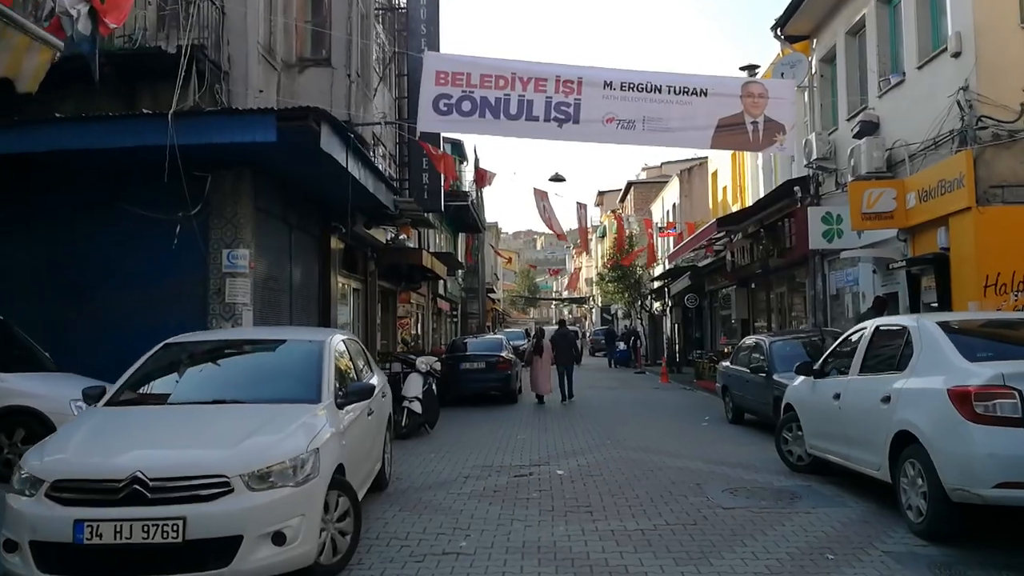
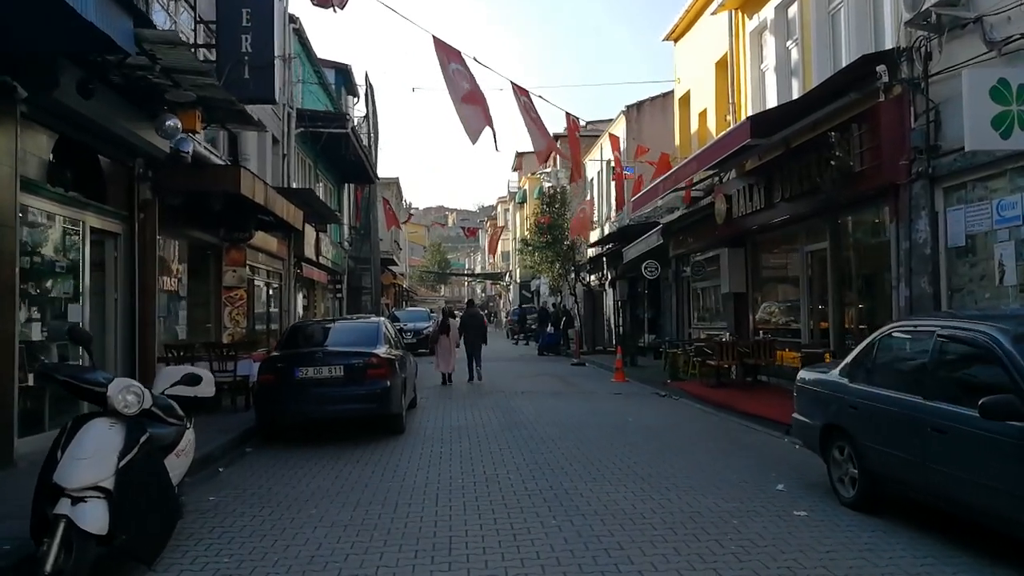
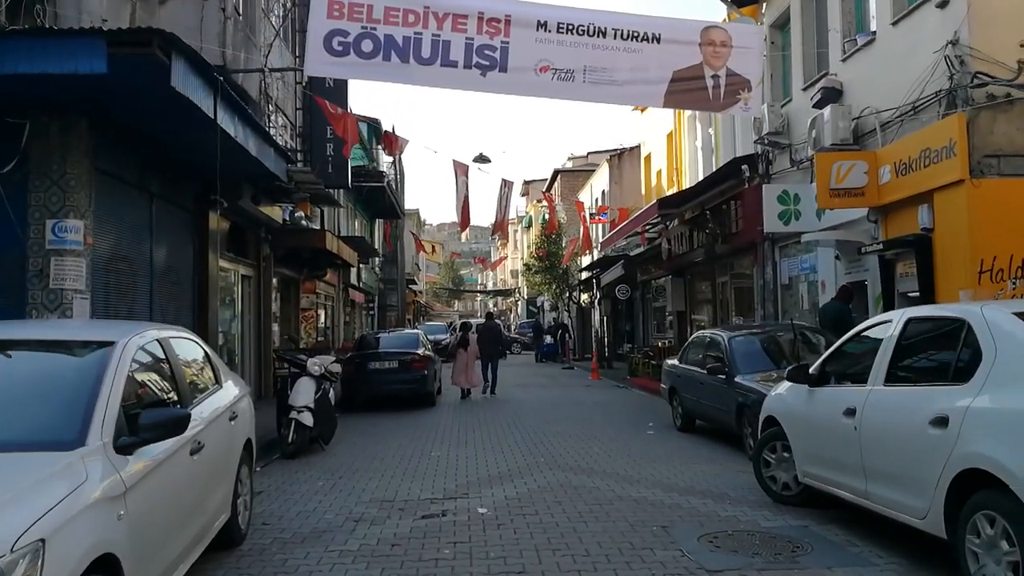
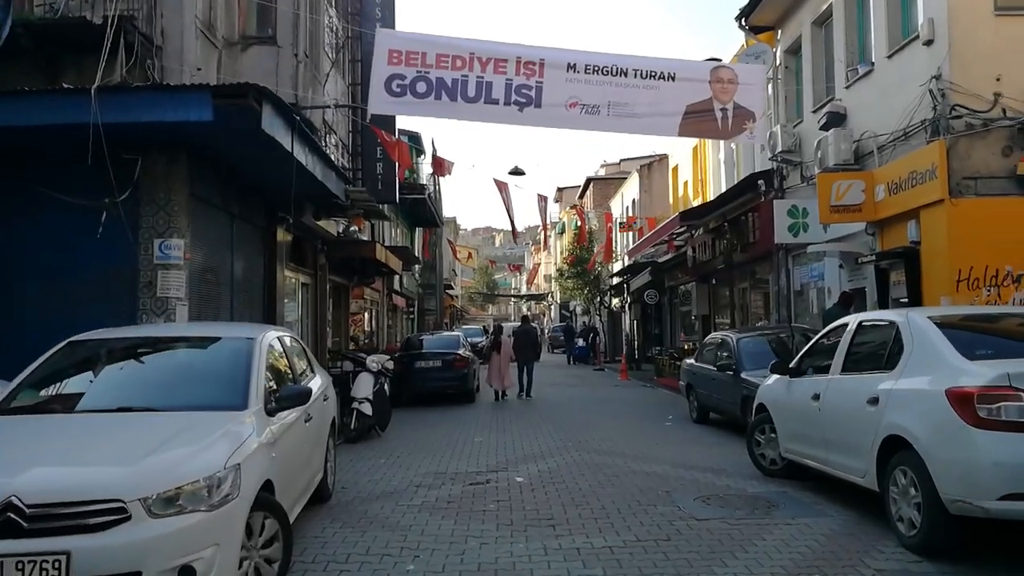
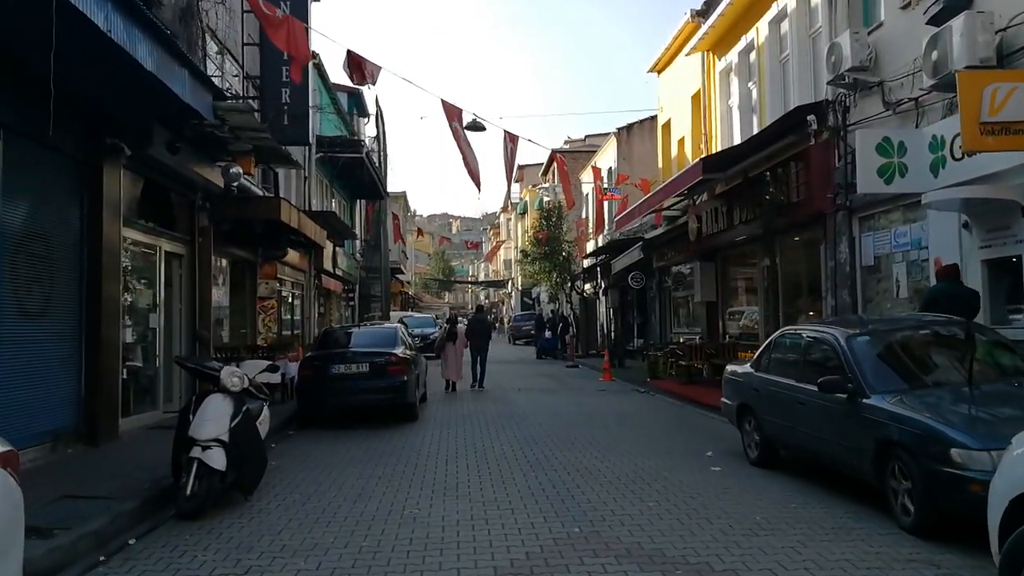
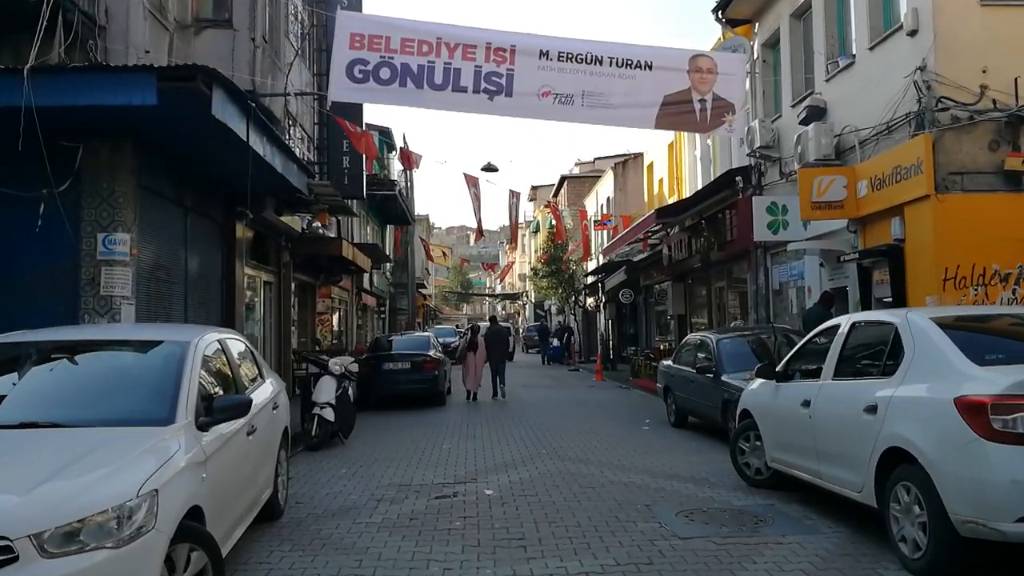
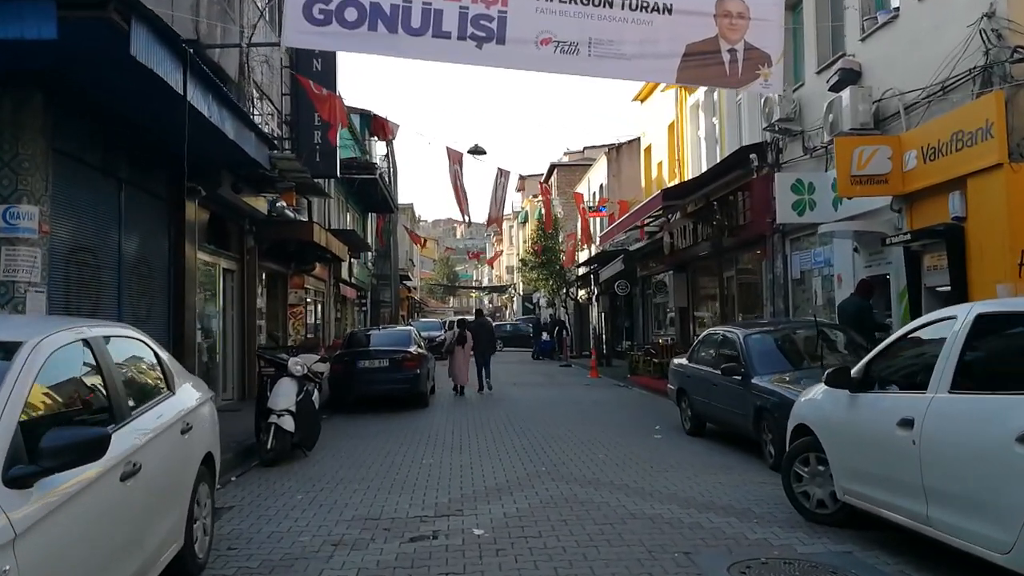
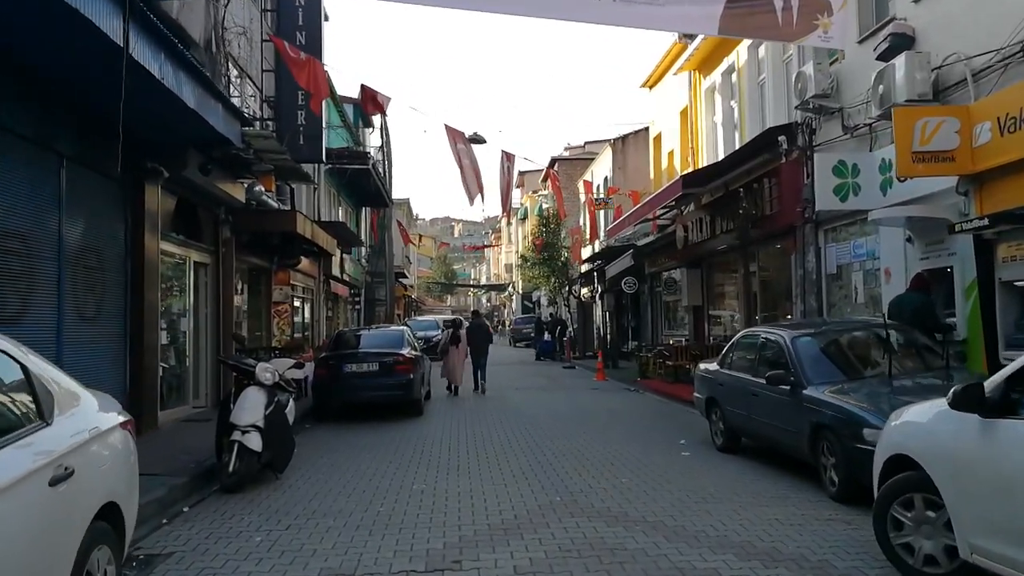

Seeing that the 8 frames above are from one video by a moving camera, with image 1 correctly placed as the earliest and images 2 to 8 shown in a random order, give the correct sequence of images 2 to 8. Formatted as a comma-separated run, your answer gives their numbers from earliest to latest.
4, 6, 3, 7, 8, 5, 2
